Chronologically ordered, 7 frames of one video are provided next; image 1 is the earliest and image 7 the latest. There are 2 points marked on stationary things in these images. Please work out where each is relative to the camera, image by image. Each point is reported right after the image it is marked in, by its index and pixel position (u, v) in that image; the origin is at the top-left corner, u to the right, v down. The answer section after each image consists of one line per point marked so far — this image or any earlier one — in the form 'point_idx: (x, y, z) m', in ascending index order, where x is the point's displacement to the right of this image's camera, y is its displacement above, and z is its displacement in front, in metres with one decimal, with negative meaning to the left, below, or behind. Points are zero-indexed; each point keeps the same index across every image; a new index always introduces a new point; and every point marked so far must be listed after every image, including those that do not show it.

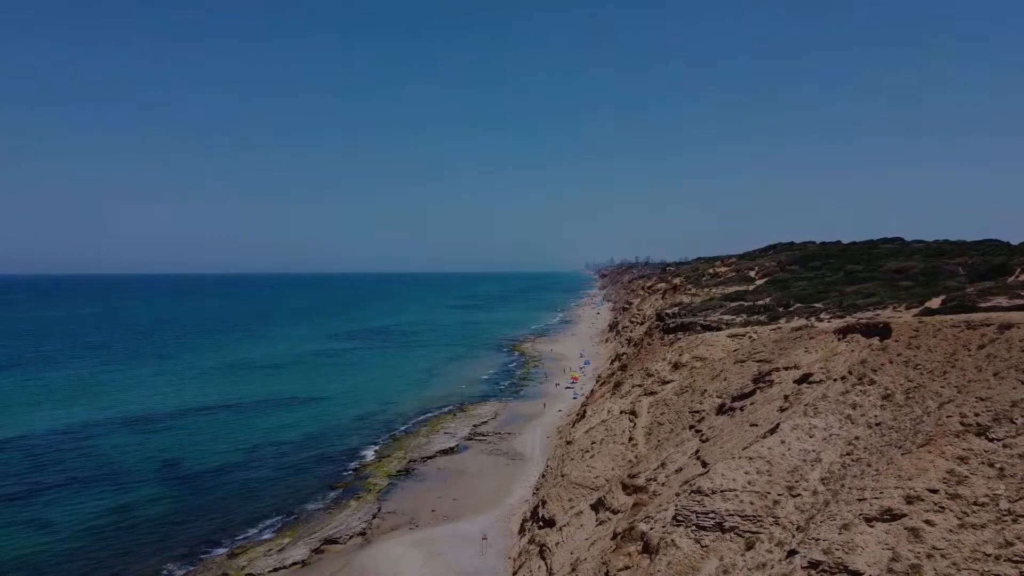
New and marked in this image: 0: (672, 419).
0: (+5.6, -4.6, +18.6) m
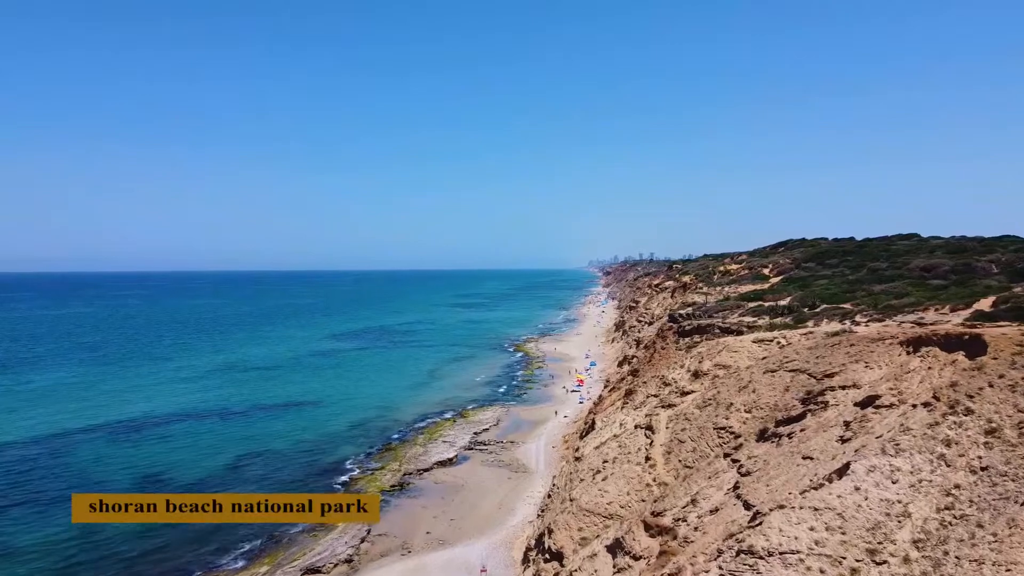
0: (+5.7, -4.7, +16.5) m
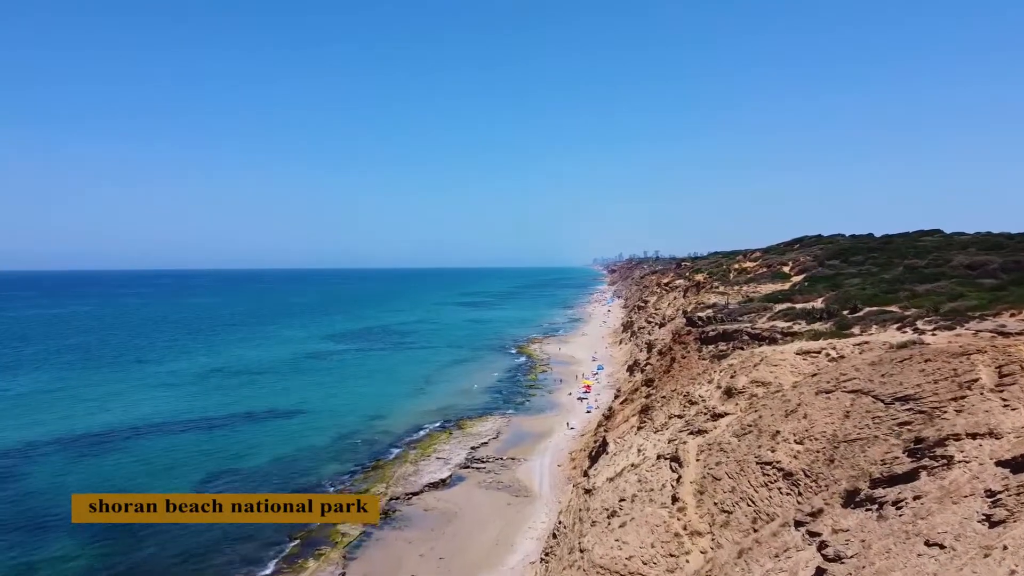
0: (+5.6, -4.7, +13.4) m
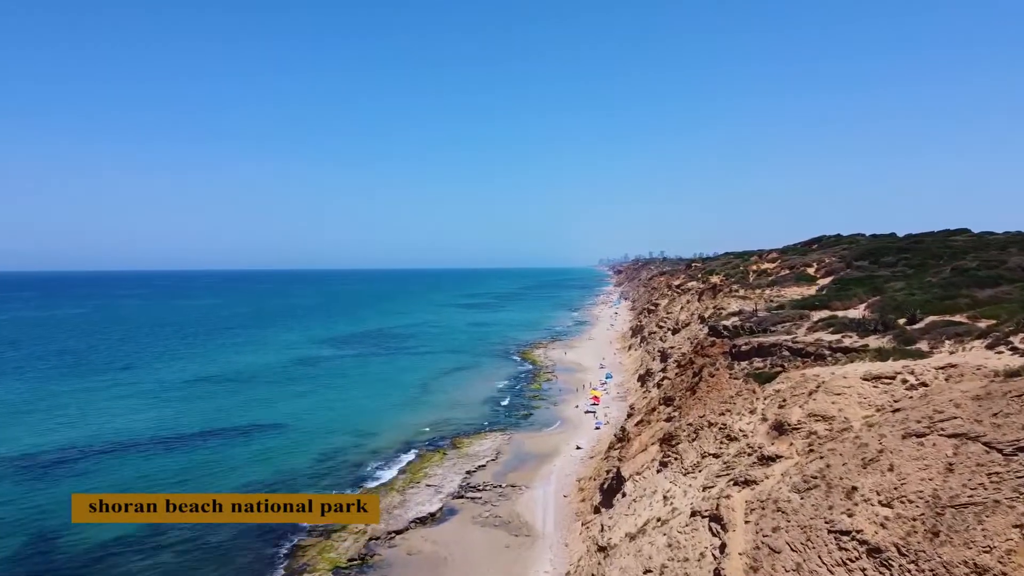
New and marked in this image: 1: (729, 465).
0: (+5.5, -4.9, +10.1) m
1: (+5.3, -4.3, +13.3) m
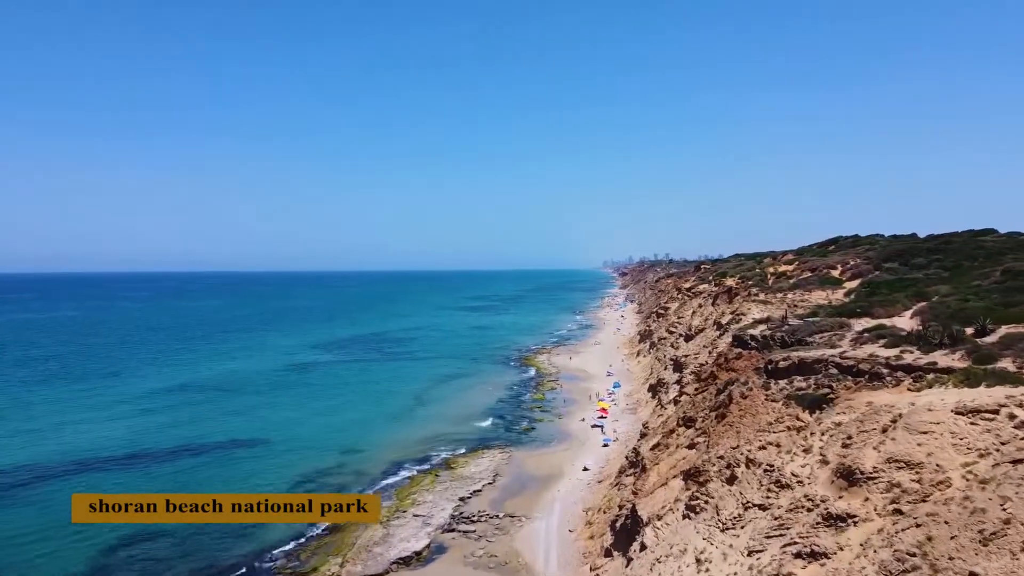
0: (+5.3, -5.1, +7.1) m
1: (+5.2, -4.5, +10.4) m
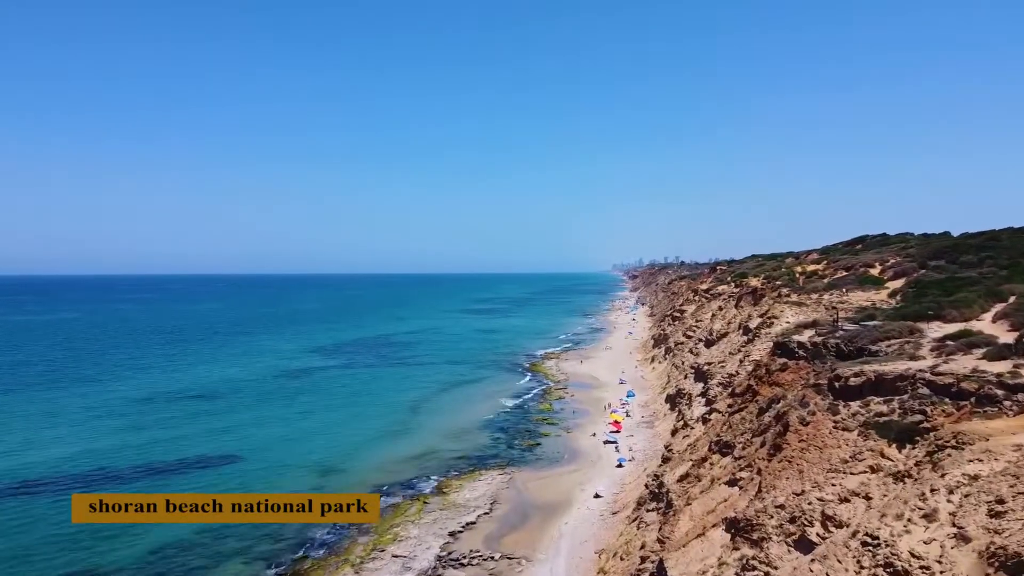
0: (+5.0, -4.9, +3.4) m
1: (+4.9, -4.3, +6.7) m
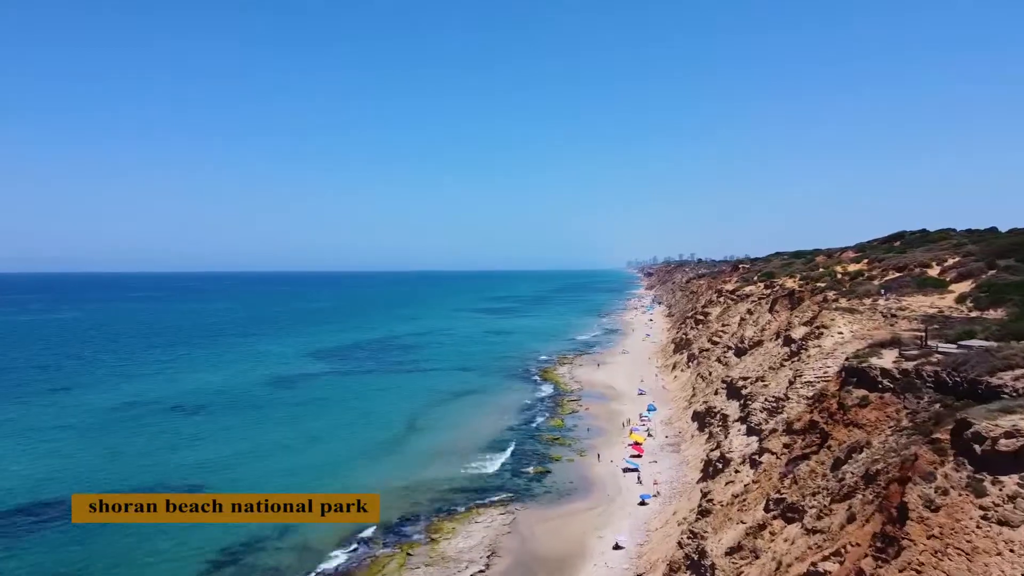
0: (+4.6, -5.3, -0.7) m
1: (+4.5, -4.6, +2.6) m
